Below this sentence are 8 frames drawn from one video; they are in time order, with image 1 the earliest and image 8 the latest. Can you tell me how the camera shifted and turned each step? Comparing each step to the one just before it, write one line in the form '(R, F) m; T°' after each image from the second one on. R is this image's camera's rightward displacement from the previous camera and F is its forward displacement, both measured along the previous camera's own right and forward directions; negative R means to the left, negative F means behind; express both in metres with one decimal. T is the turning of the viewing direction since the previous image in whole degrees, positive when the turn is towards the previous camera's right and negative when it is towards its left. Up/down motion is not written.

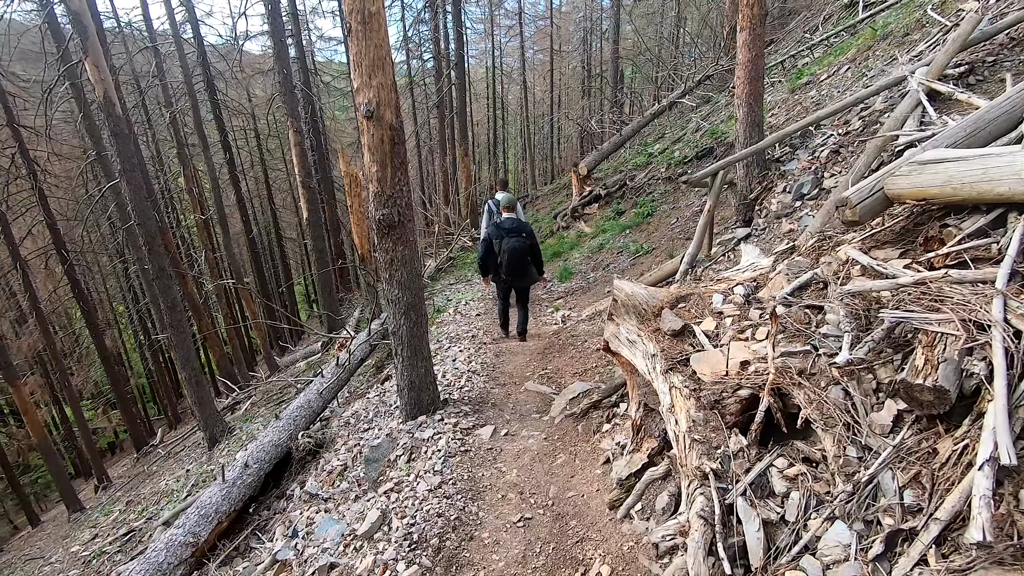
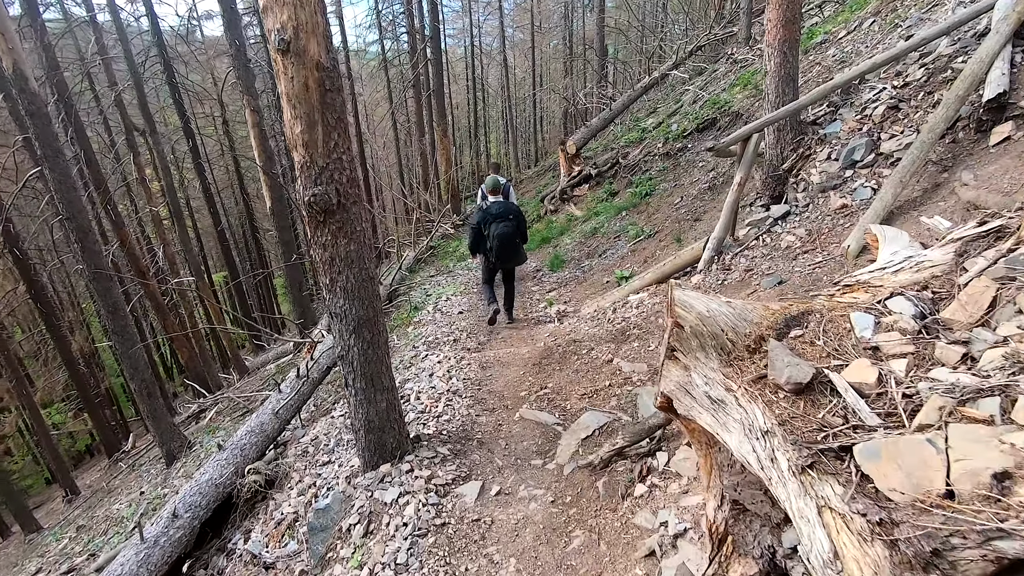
(0.0, +1.0) m; +2°
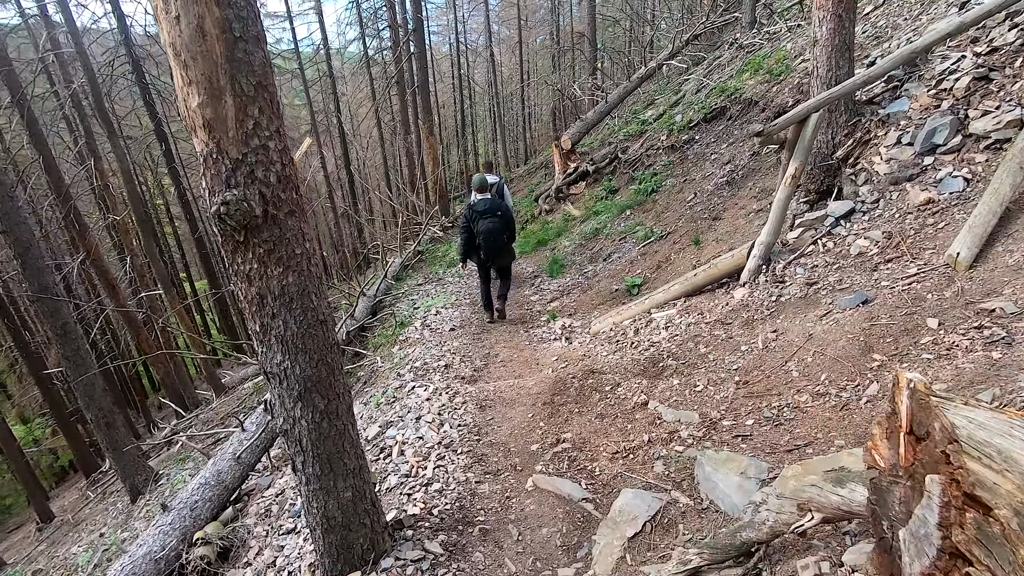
(-0.1, +0.9) m; +1°
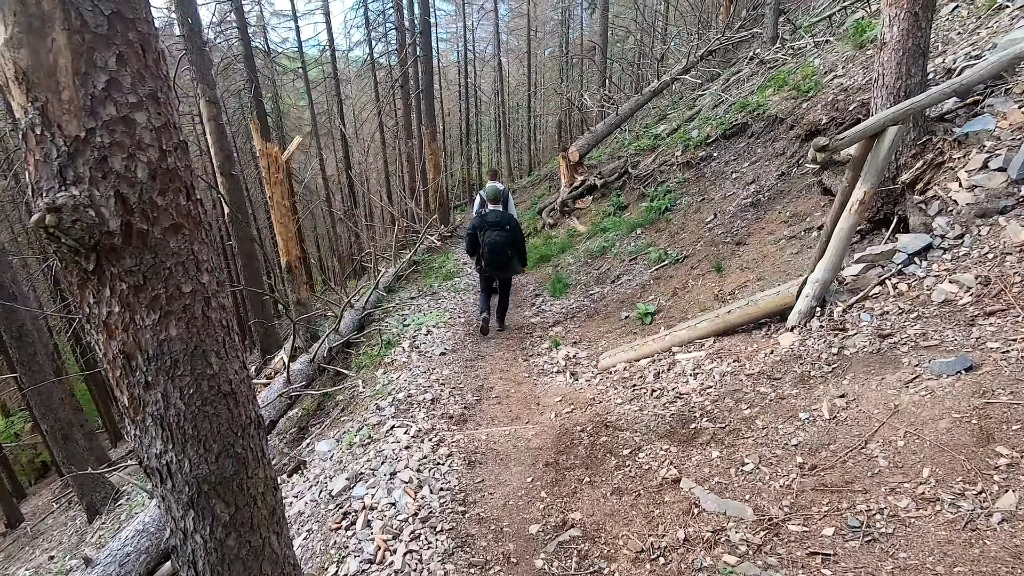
(0.0, +0.6) m; 0°
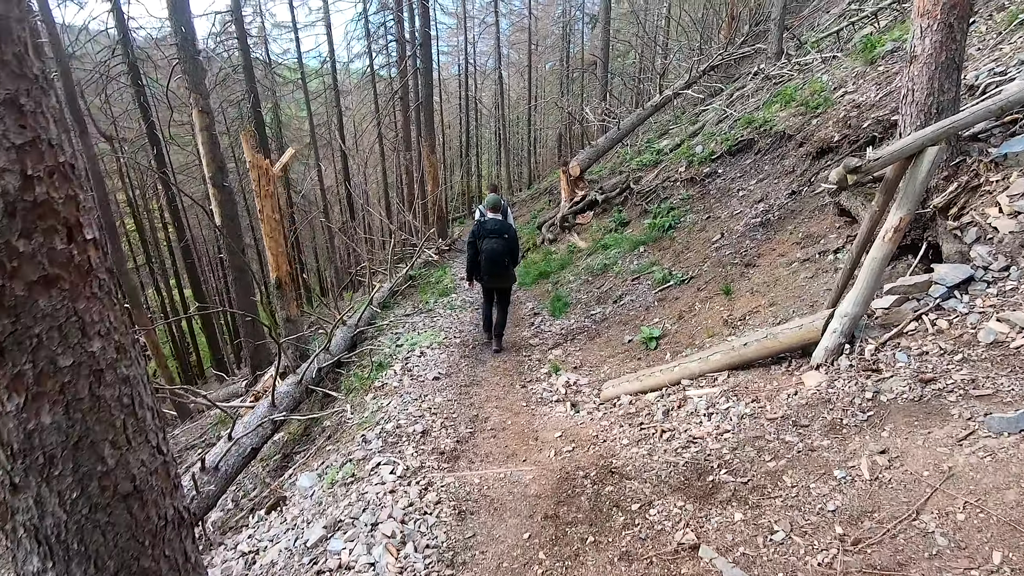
(0.0, +0.3) m; 0°
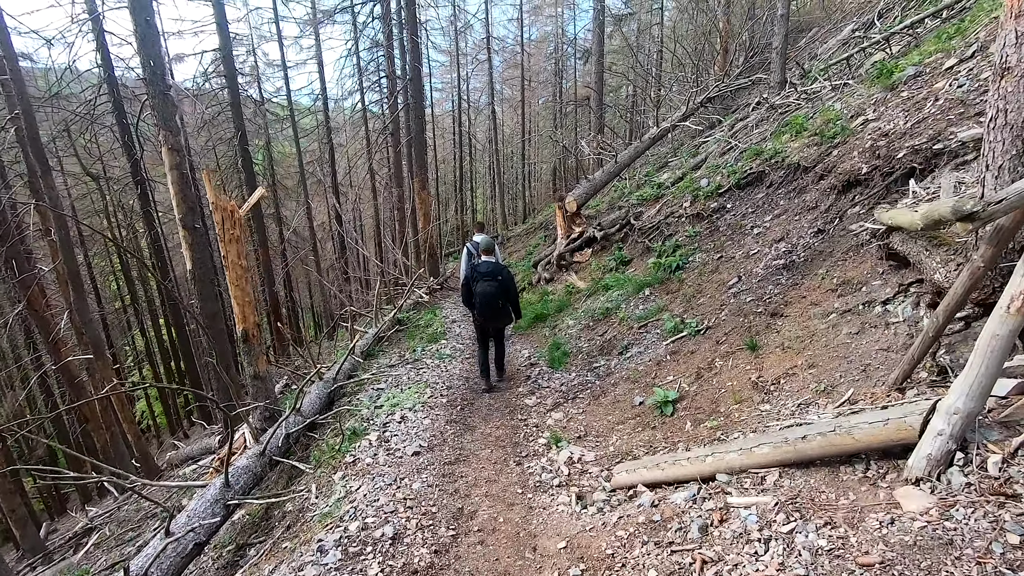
(0.0, +0.7) m; 0°
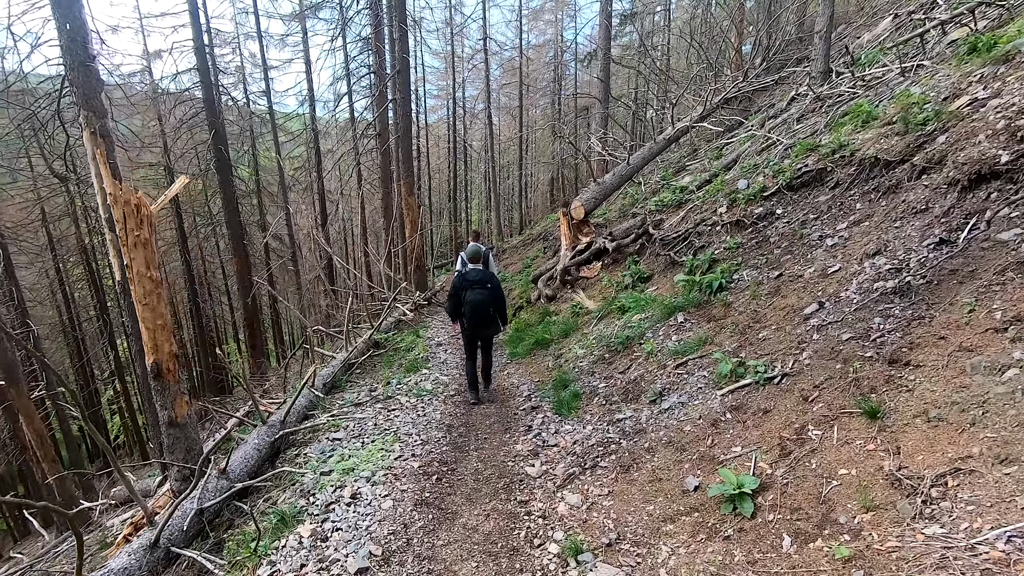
(0.0, +1.6) m; +1°
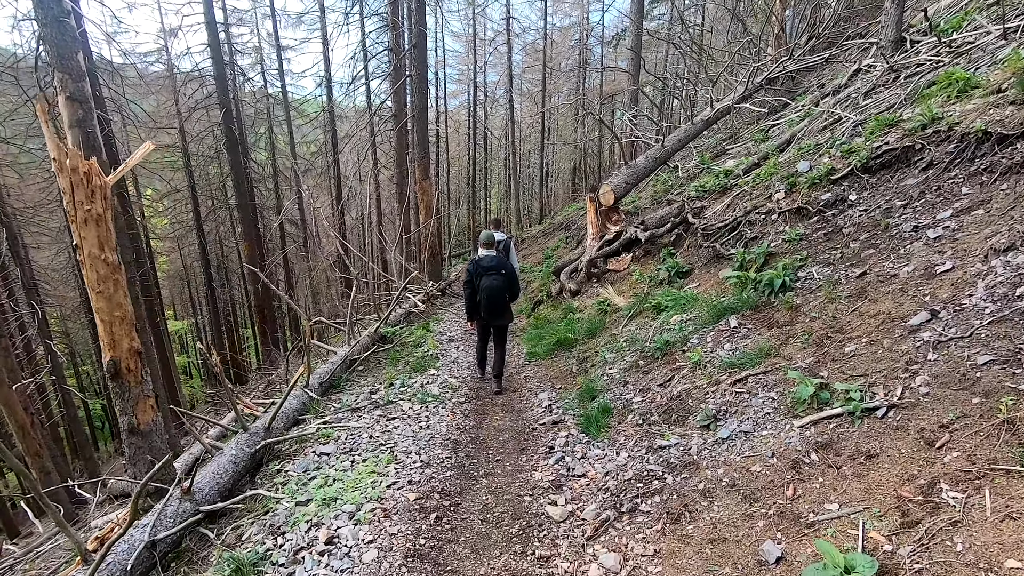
(0.0, +0.9) m; -2°
